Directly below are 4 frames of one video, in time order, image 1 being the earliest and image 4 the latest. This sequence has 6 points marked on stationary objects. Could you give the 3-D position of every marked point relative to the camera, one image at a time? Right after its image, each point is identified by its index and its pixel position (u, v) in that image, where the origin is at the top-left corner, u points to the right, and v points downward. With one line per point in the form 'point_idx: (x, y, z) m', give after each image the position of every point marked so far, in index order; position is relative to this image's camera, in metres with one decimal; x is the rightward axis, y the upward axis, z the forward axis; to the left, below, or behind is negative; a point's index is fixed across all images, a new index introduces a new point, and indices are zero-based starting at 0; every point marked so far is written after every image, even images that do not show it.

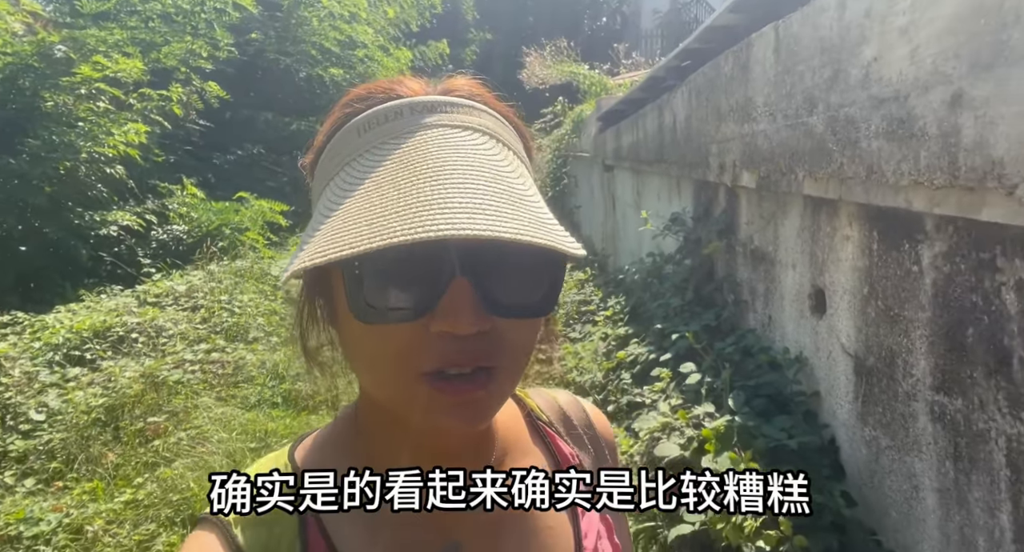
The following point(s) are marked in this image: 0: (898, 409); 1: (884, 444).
0: (+1.2, -0.4, +1.8) m
1: (+1.2, -0.6, +1.9) m
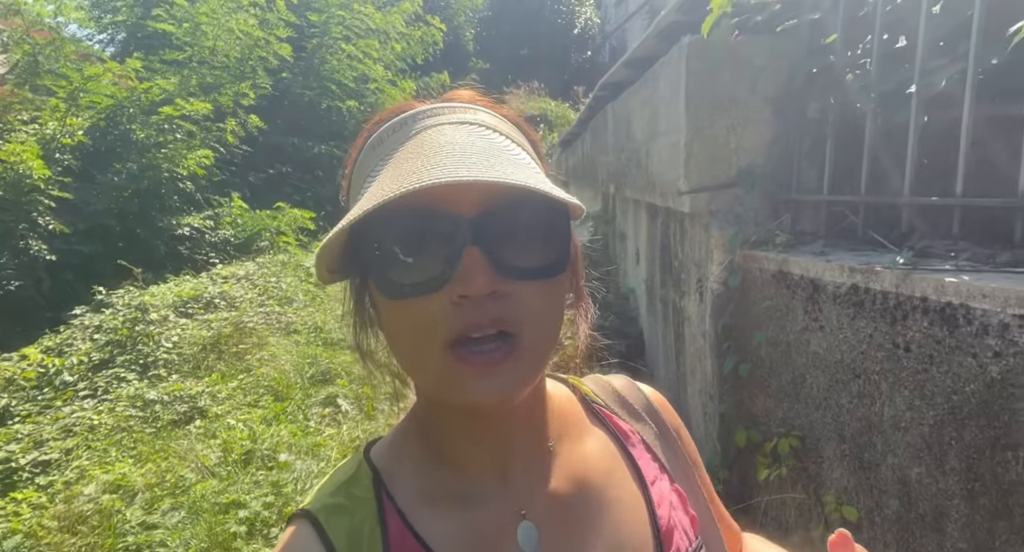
0: (+0.9, -0.2, +3.7) m
1: (+0.9, -0.3, +3.8) m
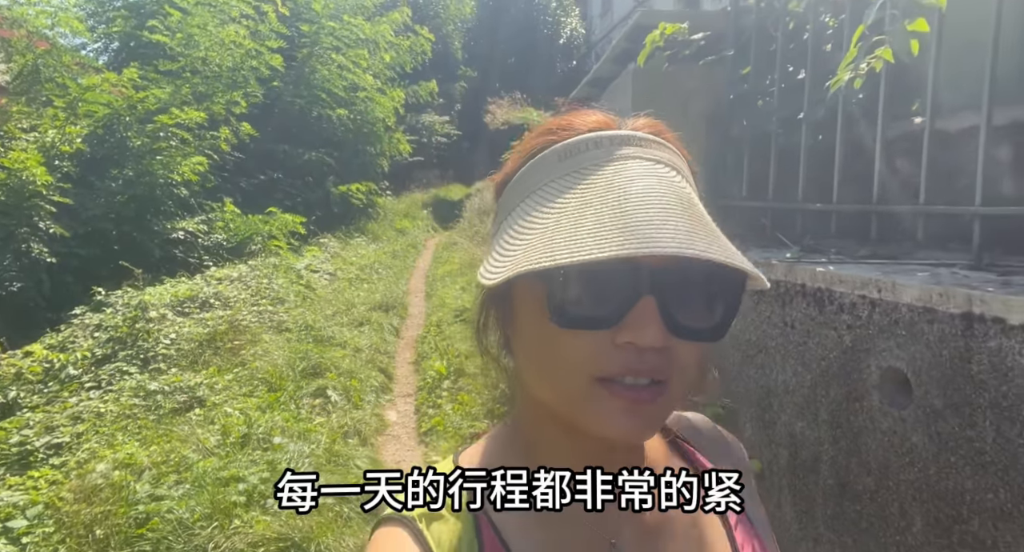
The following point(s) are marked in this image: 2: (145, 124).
0: (+0.7, -0.2, +4.1) m
1: (+0.7, -0.3, +4.2) m
2: (-5.5, +2.3, +8.7) m
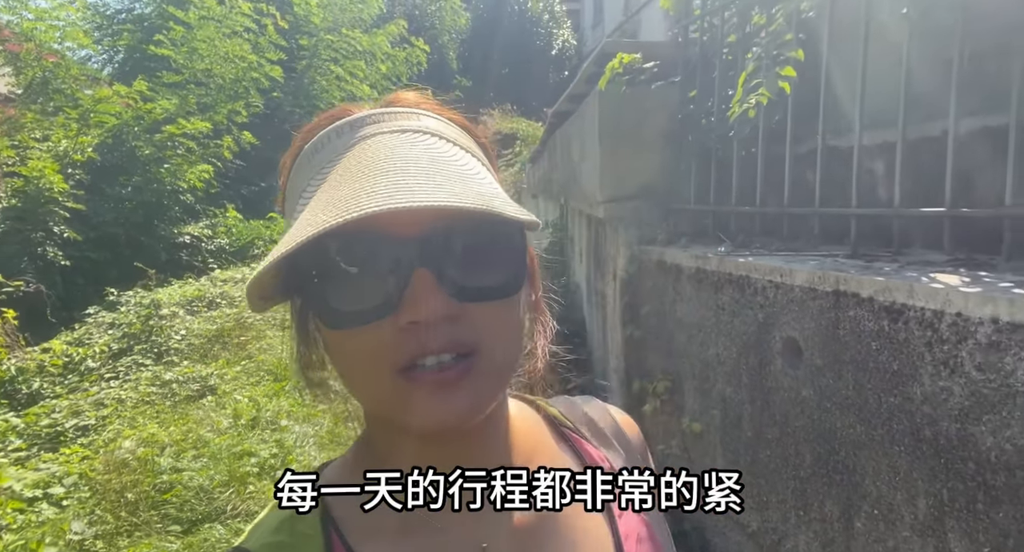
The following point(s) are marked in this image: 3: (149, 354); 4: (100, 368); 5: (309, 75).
0: (+0.6, -0.1, +4.5) m
1: (+0.6, -0.3, +4.6) m
2: (-5.6, +2.2, +9.1) m
3: (-3.5, -0.8, +5.7) m
4: (-3.9, -0.9, +5.5) m
5: (-4.7, +4.7, +13.5) m
